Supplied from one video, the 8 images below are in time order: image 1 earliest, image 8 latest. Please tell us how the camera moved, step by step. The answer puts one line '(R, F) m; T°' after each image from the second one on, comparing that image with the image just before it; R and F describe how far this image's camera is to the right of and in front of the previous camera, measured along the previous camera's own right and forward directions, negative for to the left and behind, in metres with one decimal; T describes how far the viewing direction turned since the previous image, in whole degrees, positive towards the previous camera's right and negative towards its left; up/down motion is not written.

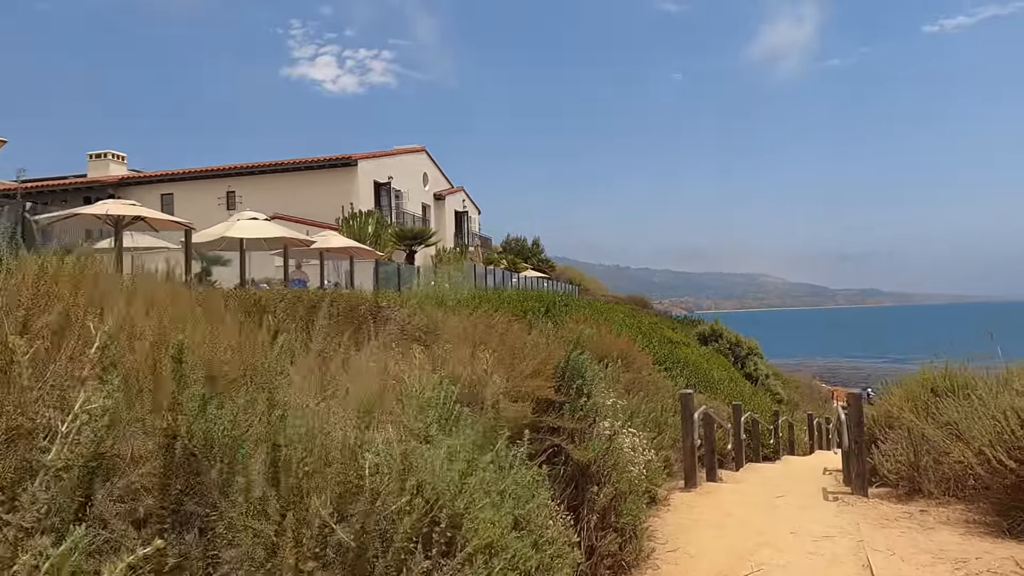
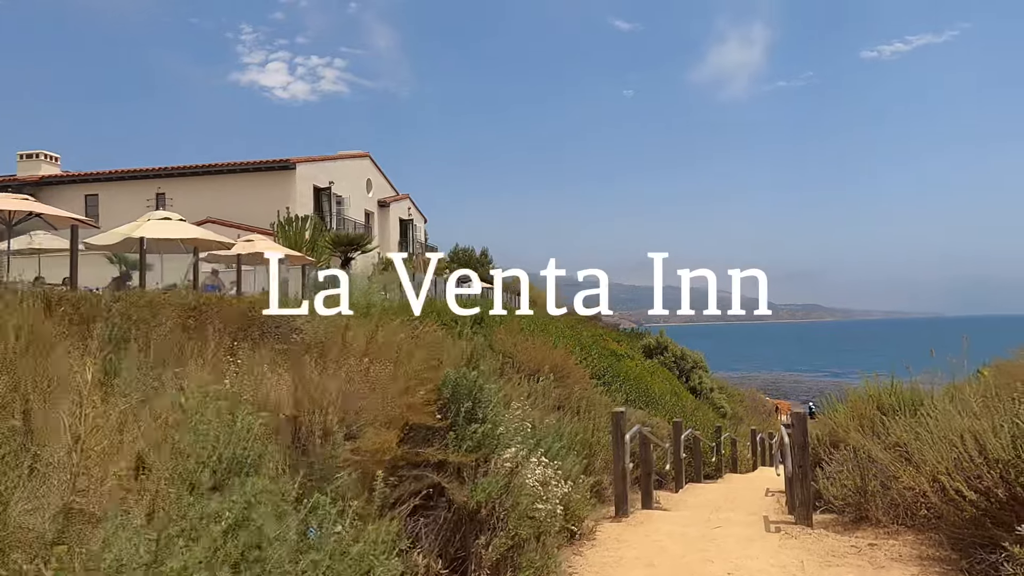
(+0.3, +0.8) m; +4°
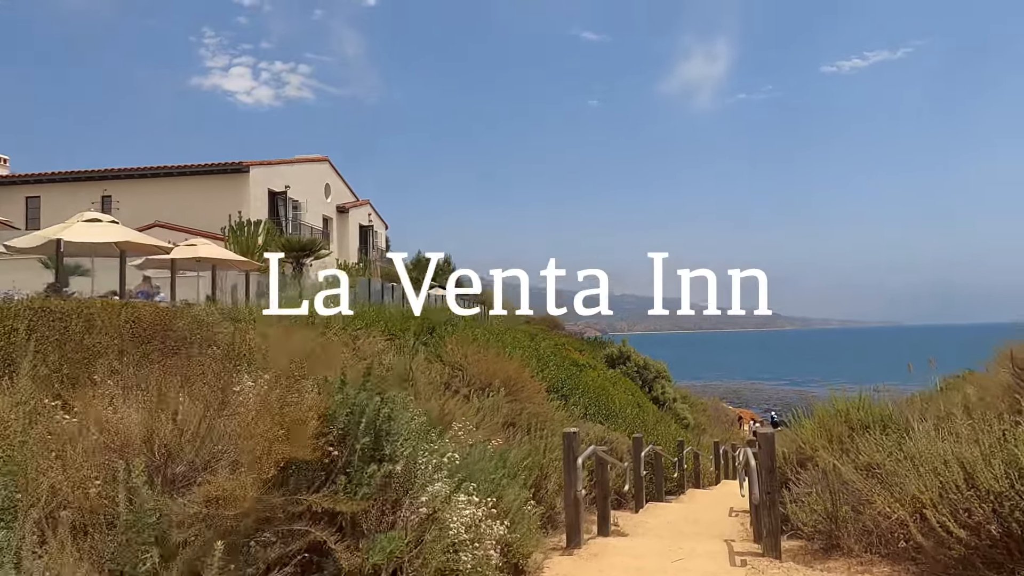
(+0.2, +0.7) m; +3°
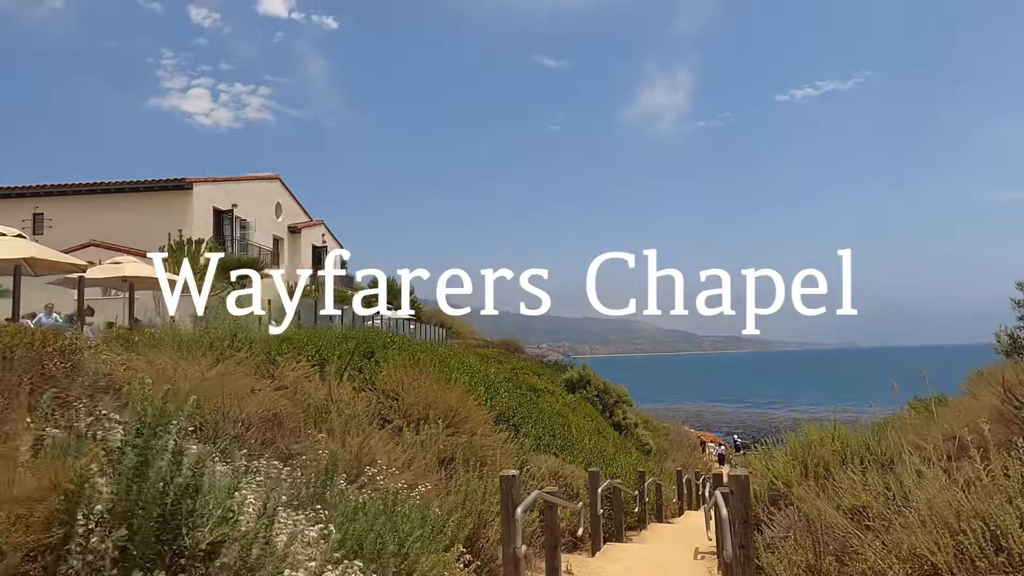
(+0.2, +1.0) m; +3°
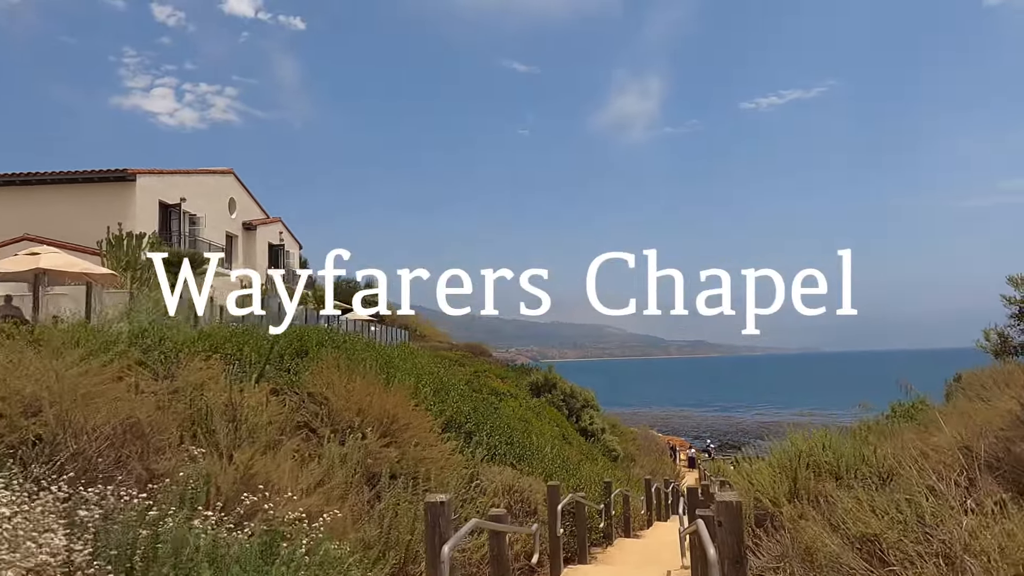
(+0.2, +1.2) m; +2°
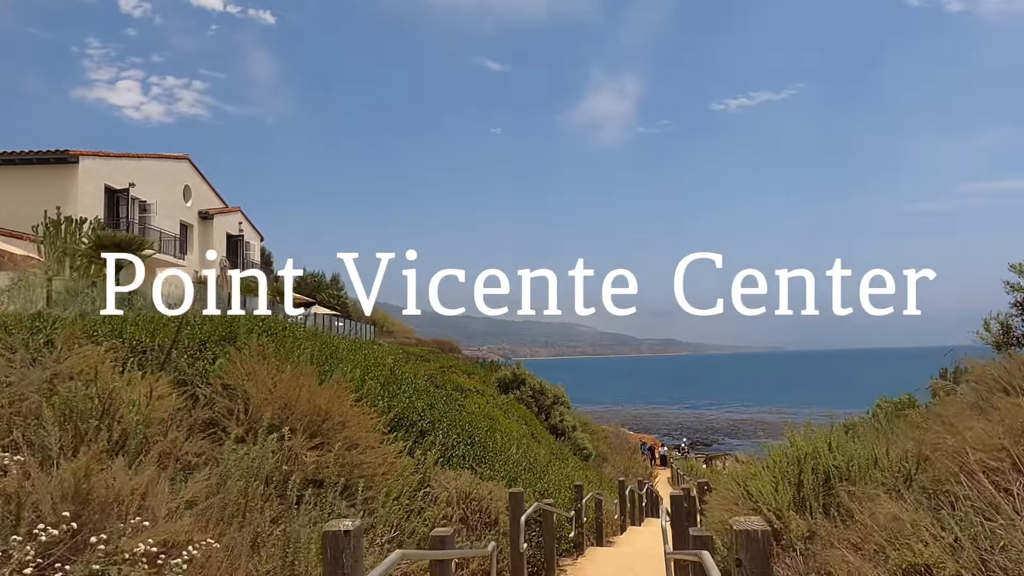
(+0.1, +1.2) m; +2°
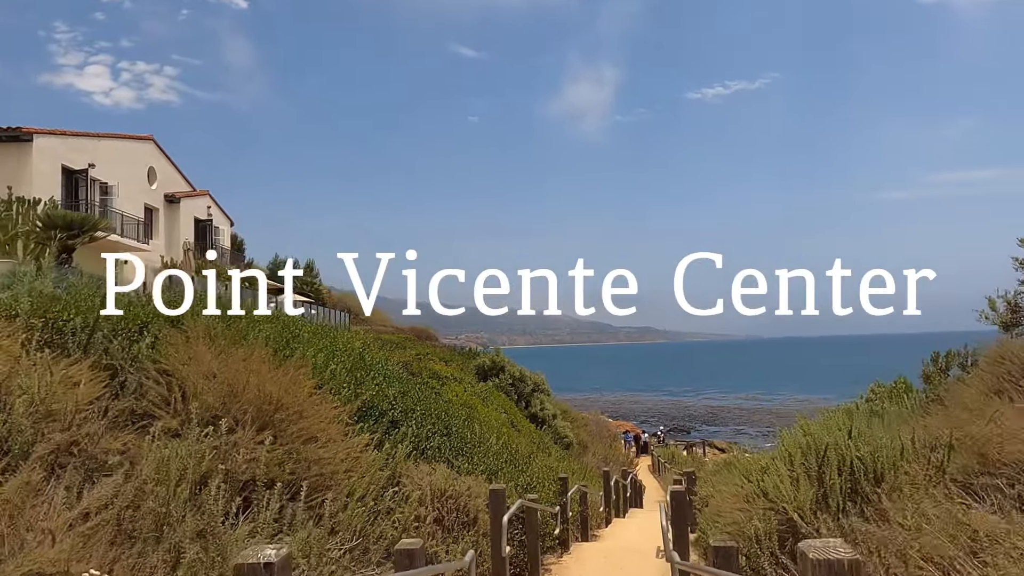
(0.0, +0.8) m; +2°
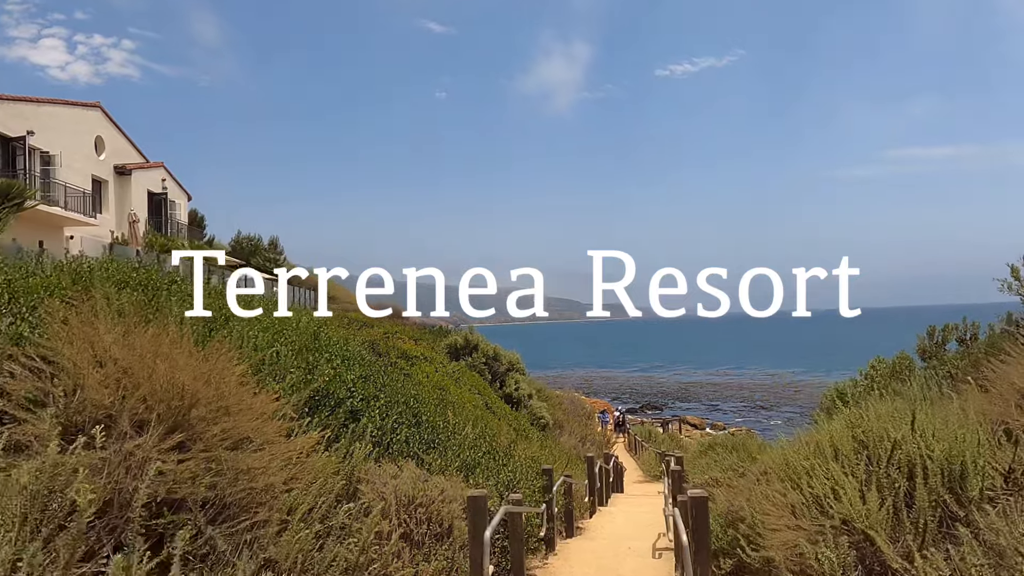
(-0.1, +1.2) m; +2°
